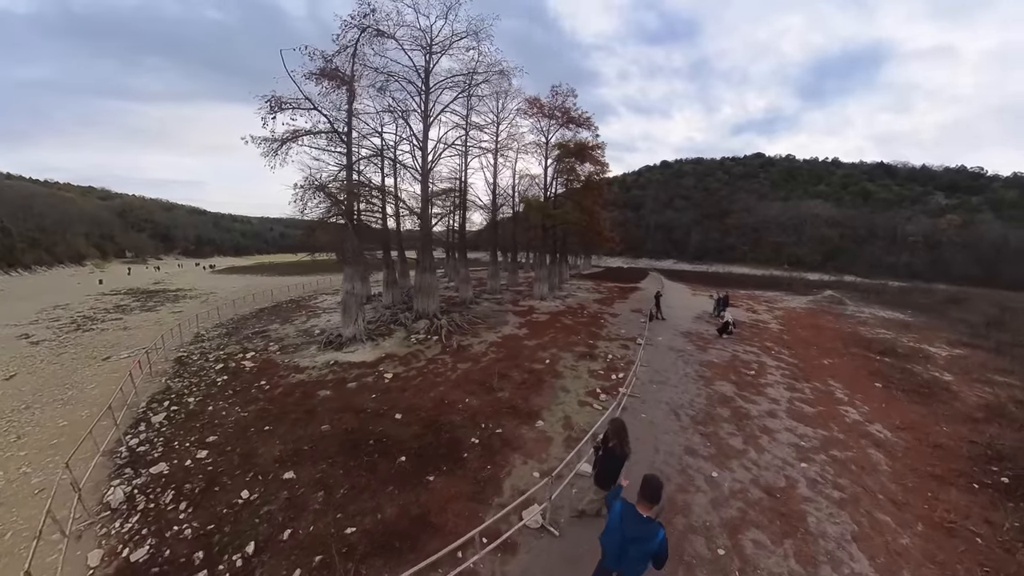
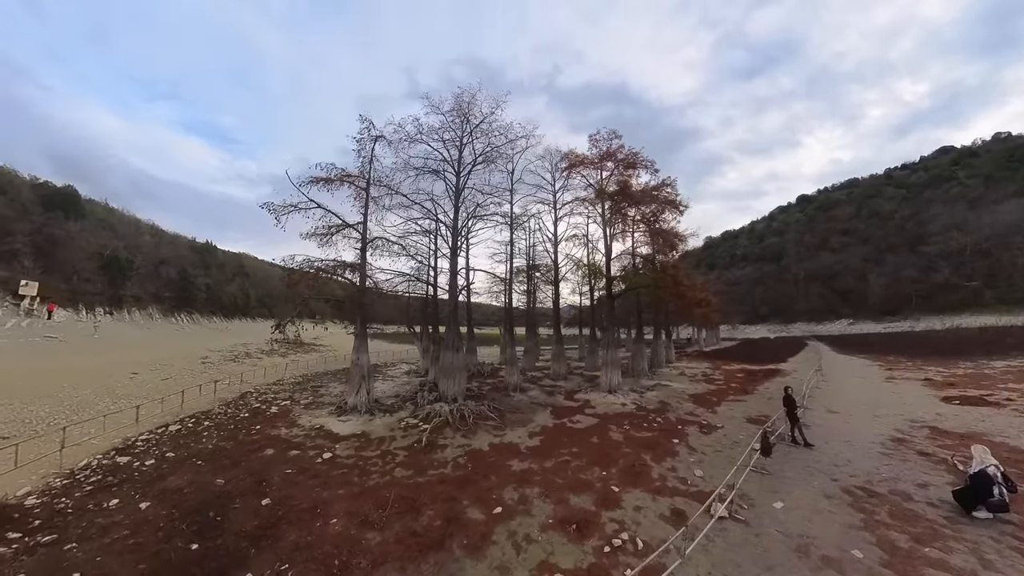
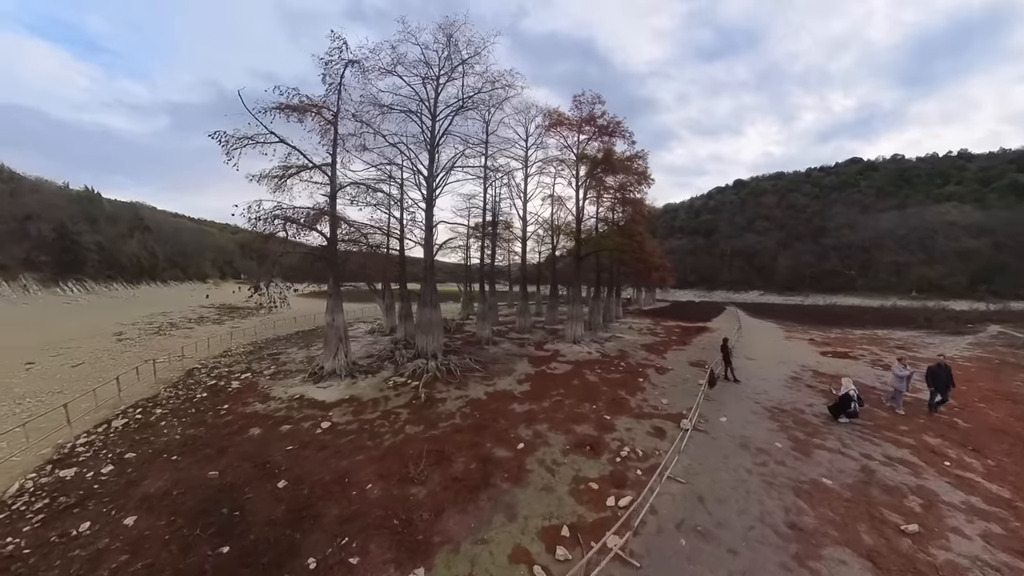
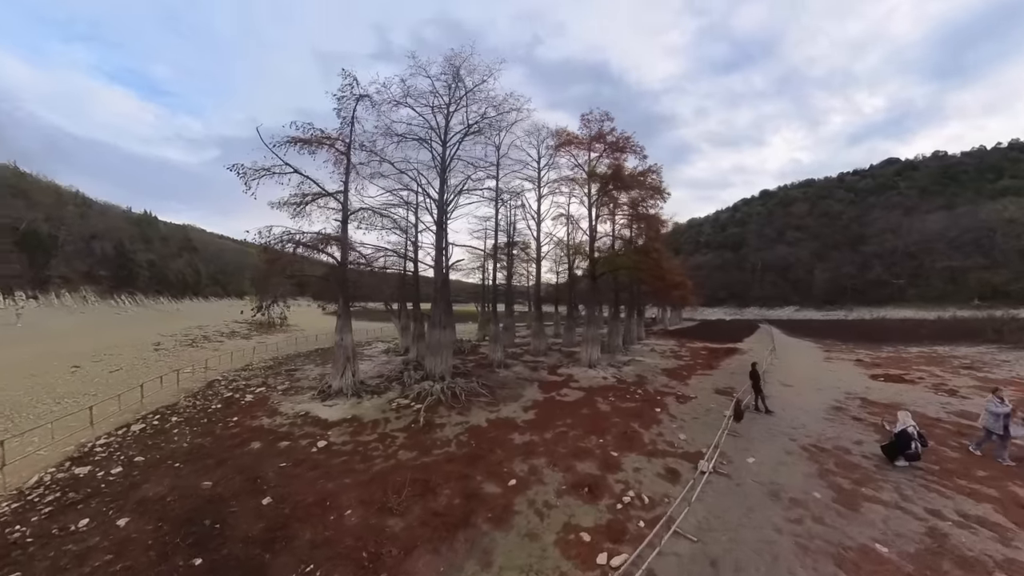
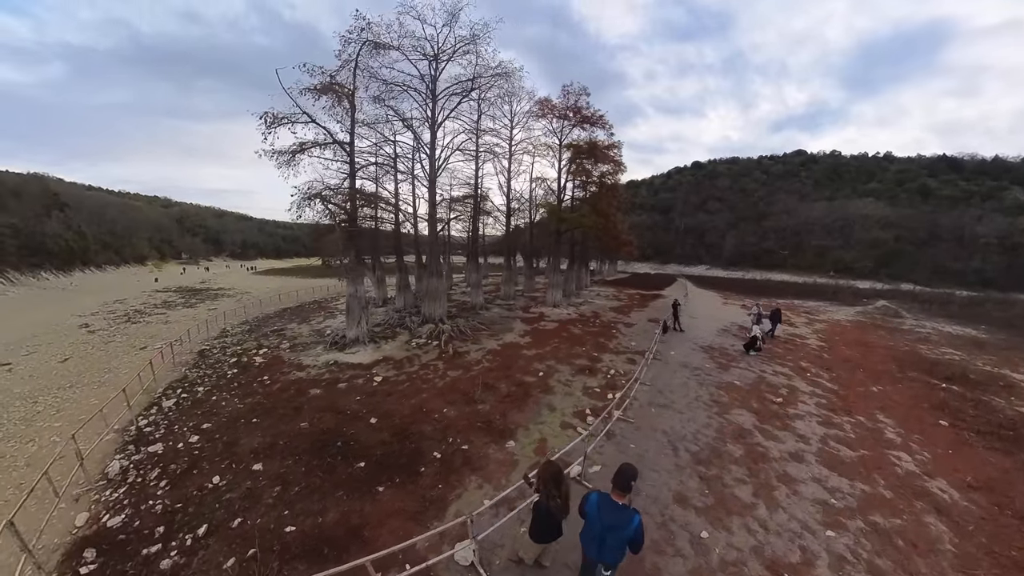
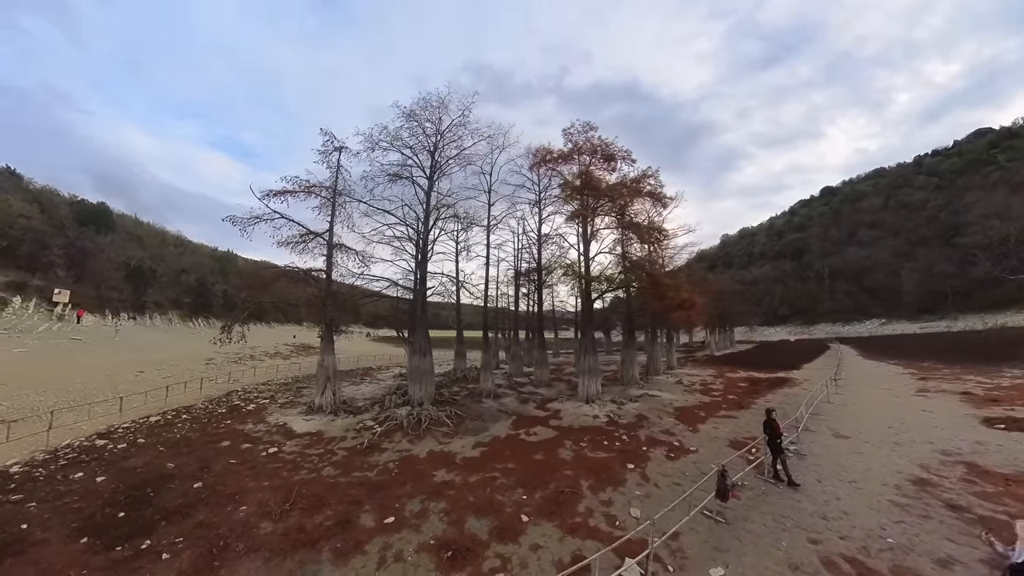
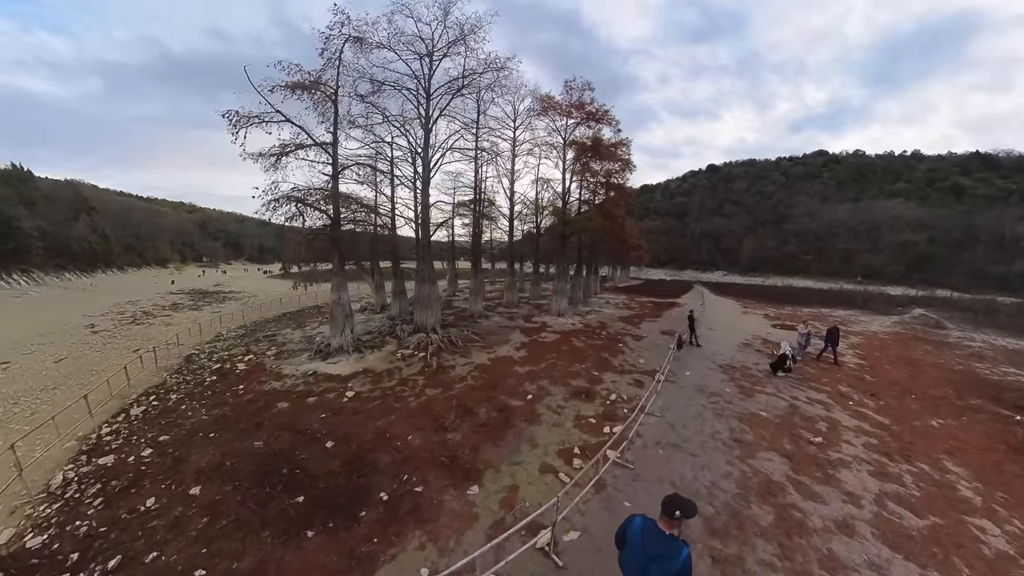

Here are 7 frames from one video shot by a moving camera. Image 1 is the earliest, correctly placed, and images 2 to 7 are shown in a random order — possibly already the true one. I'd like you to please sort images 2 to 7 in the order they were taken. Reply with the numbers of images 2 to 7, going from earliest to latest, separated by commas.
5, 7, 3, 4, 2, 6
